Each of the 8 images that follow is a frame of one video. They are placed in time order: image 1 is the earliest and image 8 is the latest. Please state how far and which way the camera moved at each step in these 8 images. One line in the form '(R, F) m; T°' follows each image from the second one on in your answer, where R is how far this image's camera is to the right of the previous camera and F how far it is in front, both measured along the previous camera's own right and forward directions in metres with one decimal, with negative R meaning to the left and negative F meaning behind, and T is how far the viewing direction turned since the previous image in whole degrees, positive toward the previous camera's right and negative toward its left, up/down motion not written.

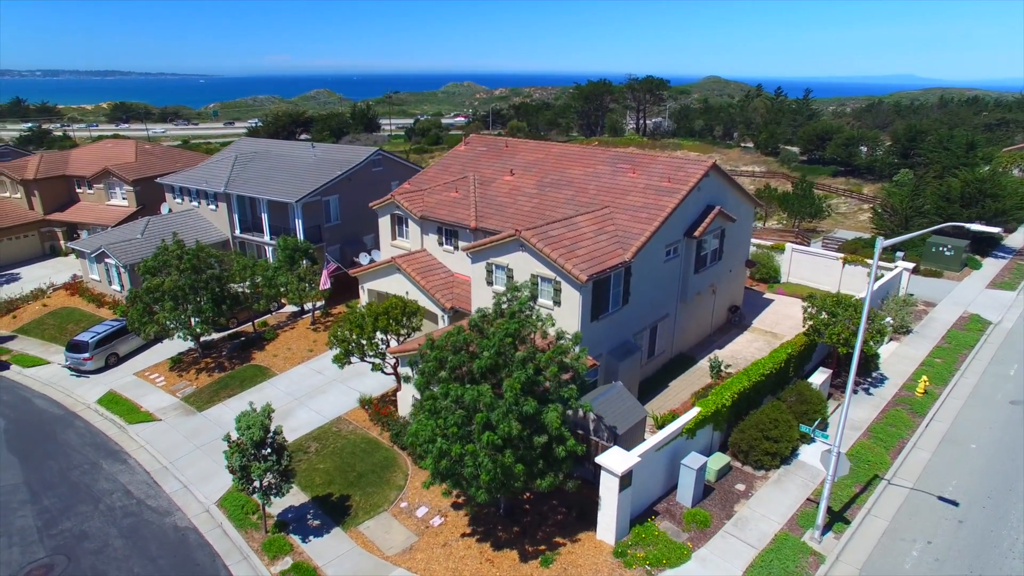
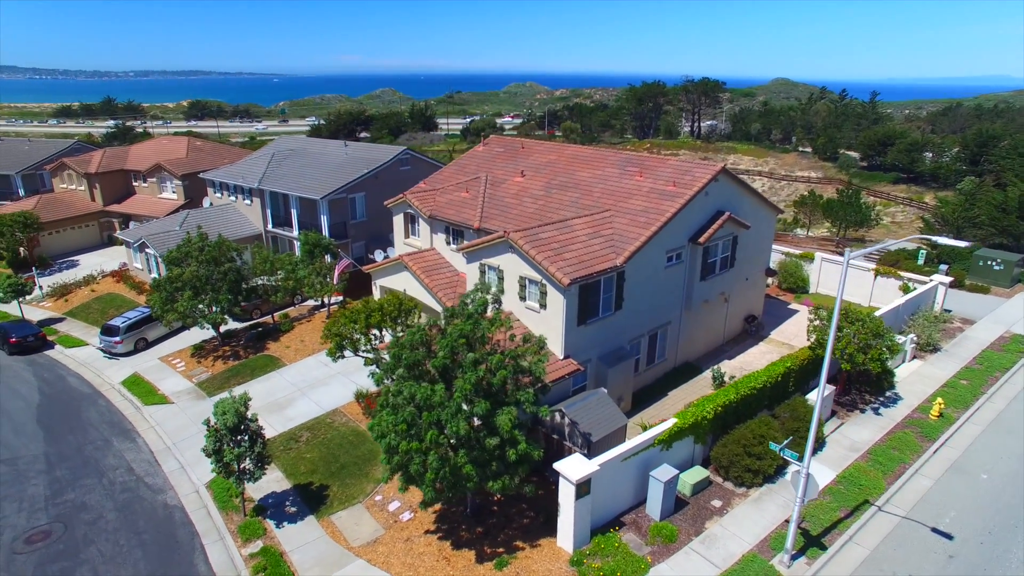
(+2.1, +0.1) m; -5°
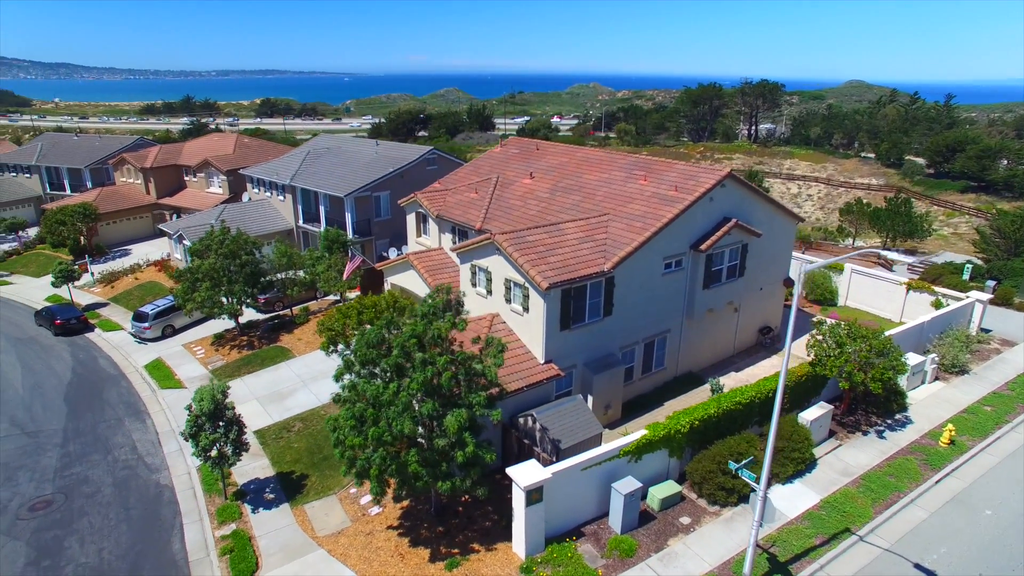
(+2.2, +0.1) m; -6°
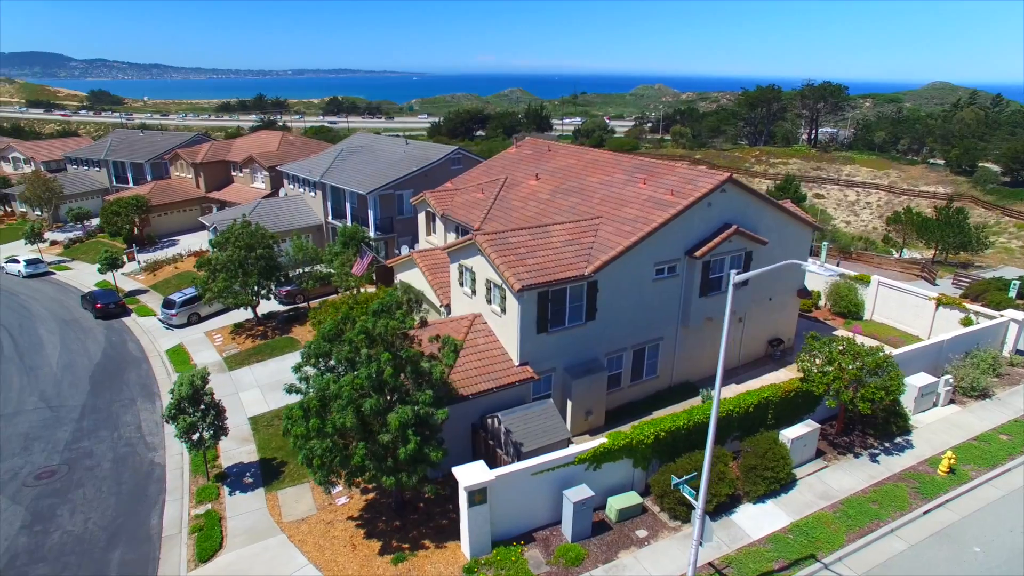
(+2.3, +0.1) m; -6°
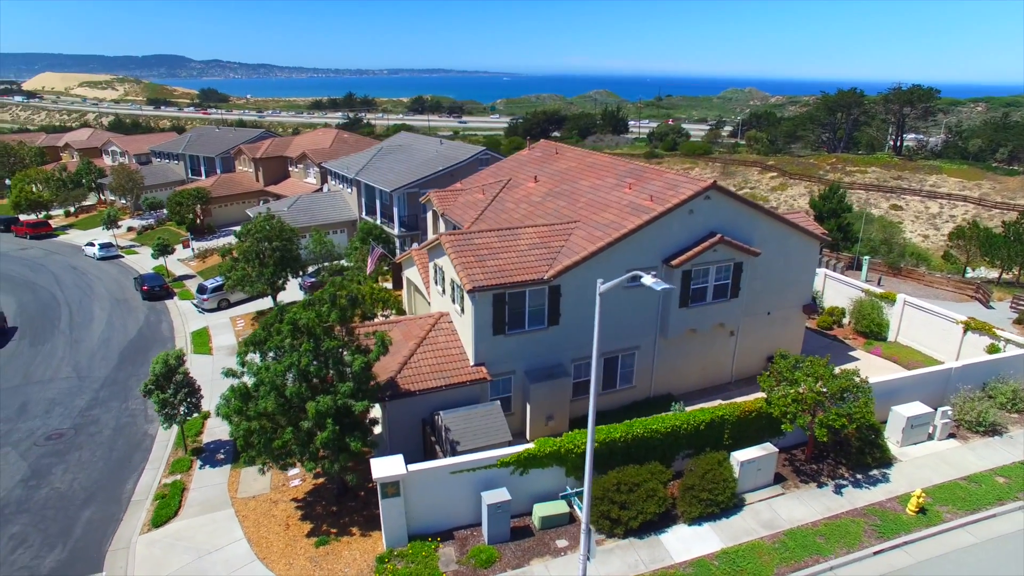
(+3.5, +0.1) m; -8°
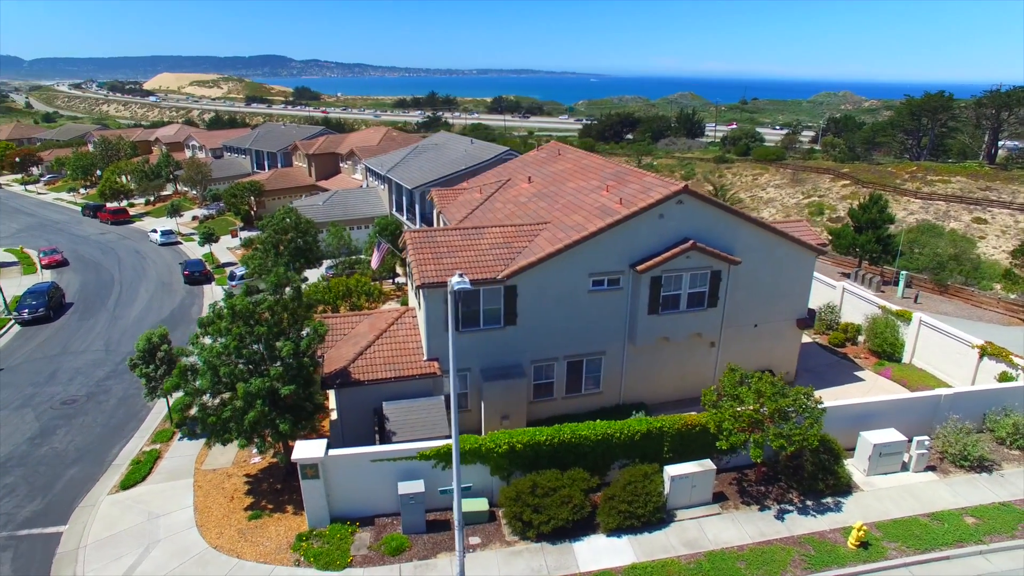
(+3.6, +0.1) m; -7°
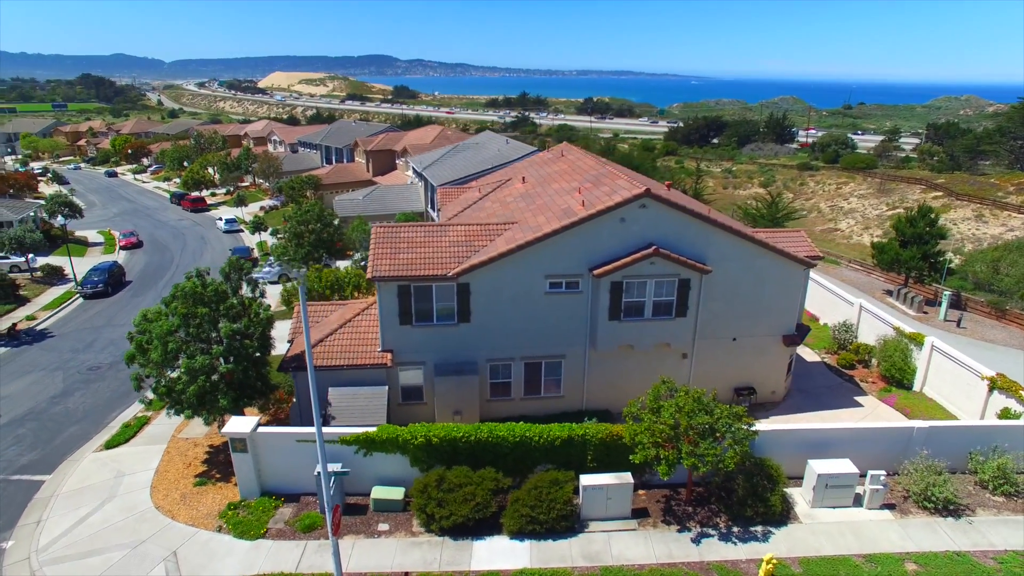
(+4.0, +0.2) m; -8°
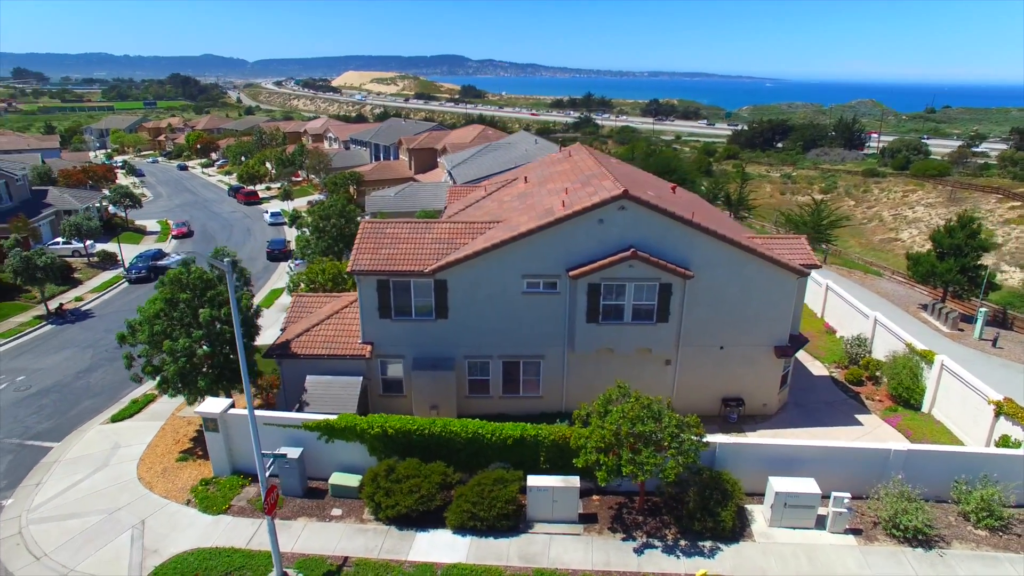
(+2.6, +0.1) m; -6°
